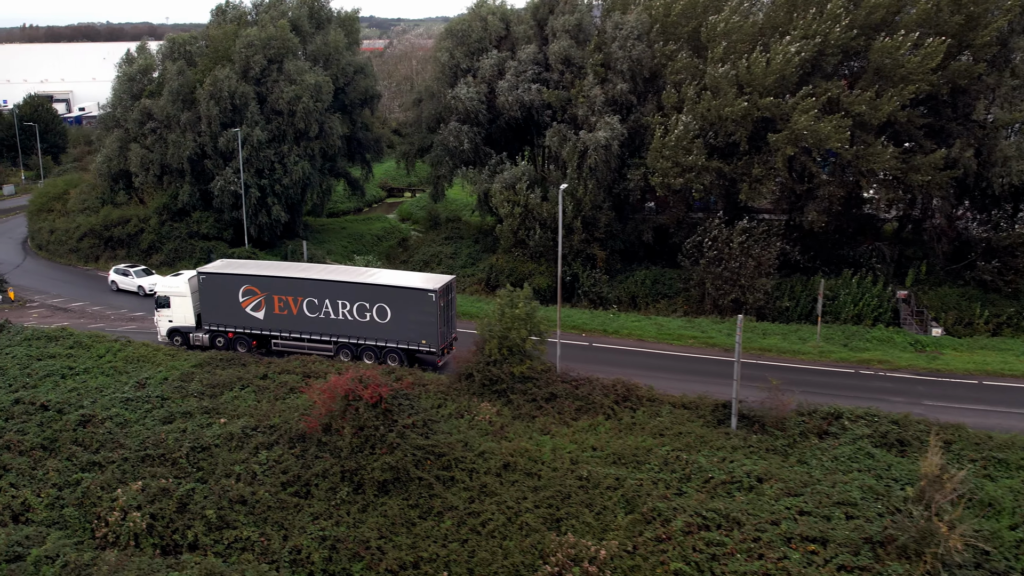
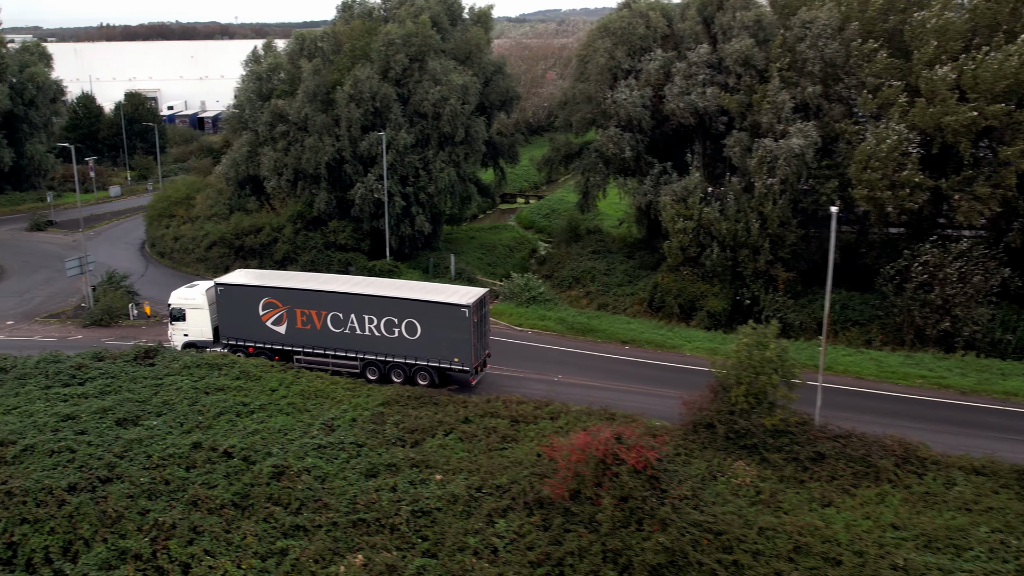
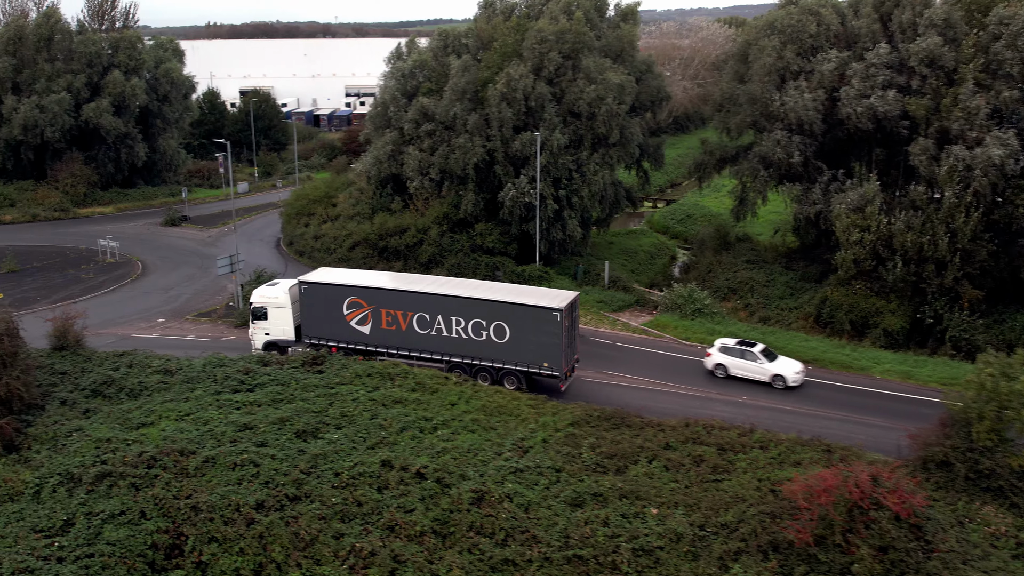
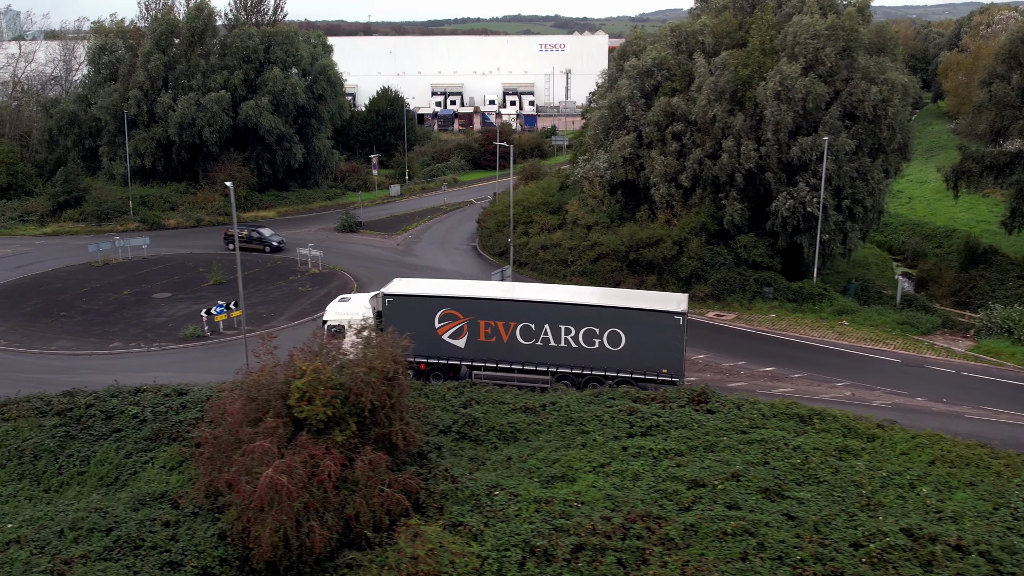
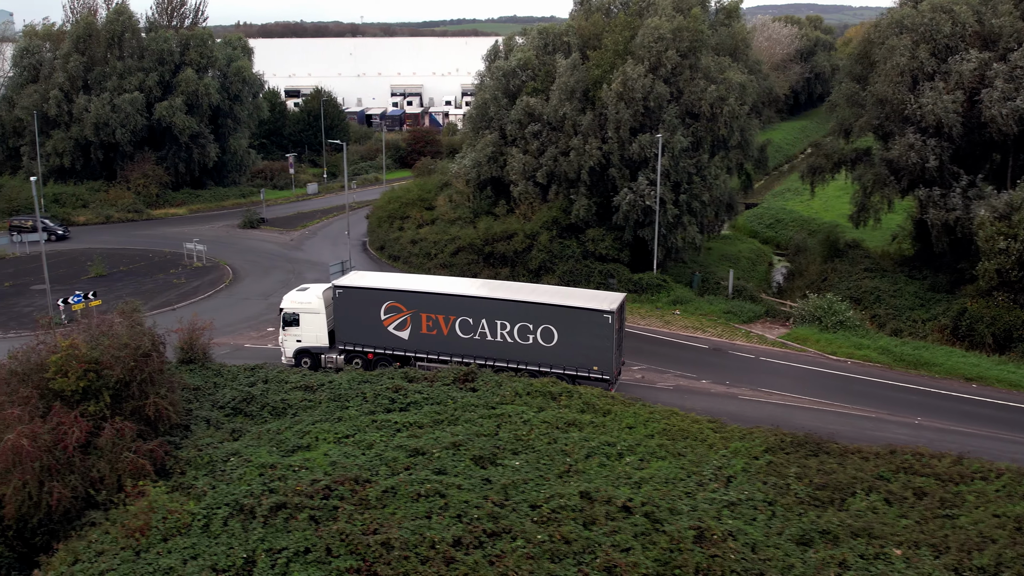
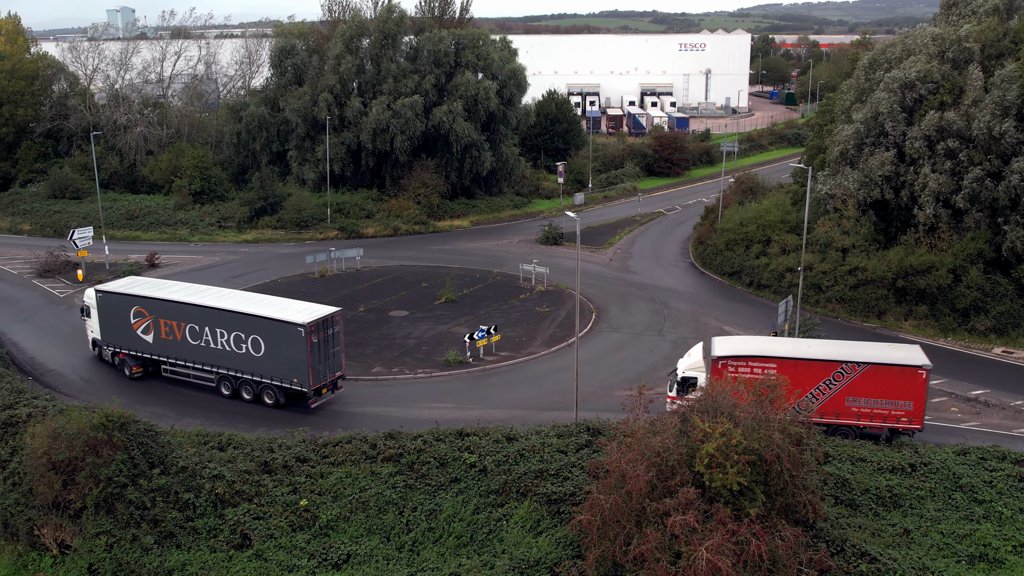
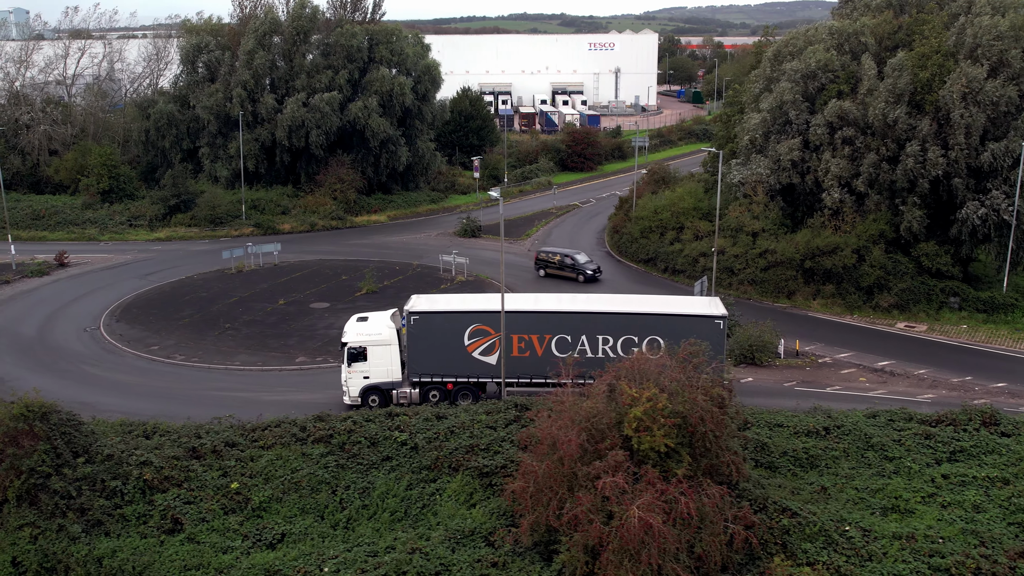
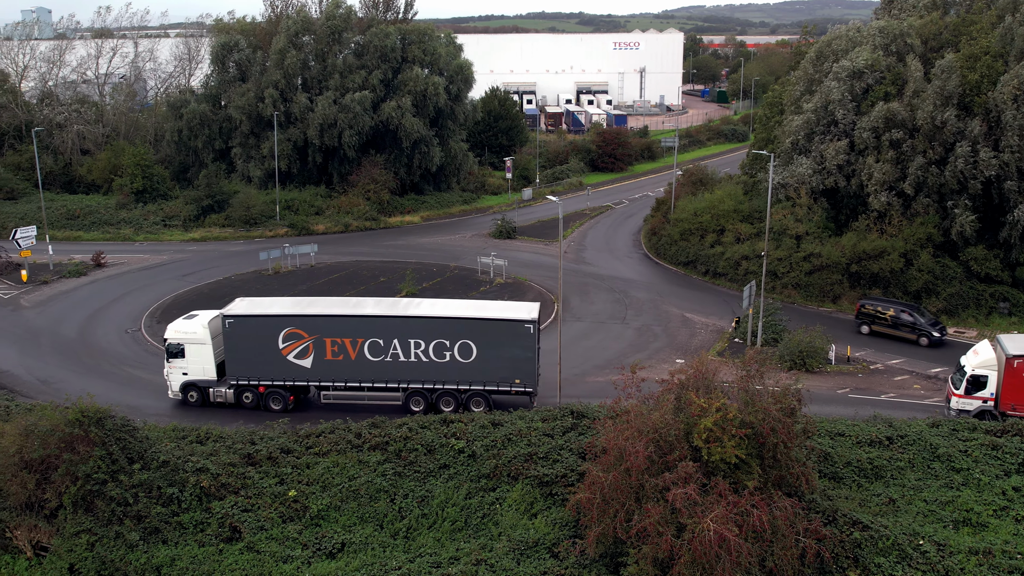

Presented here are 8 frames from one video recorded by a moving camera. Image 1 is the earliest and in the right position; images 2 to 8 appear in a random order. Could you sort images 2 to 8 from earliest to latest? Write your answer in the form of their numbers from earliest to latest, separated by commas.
2, 3, 5, 4, 7, 8, 6
